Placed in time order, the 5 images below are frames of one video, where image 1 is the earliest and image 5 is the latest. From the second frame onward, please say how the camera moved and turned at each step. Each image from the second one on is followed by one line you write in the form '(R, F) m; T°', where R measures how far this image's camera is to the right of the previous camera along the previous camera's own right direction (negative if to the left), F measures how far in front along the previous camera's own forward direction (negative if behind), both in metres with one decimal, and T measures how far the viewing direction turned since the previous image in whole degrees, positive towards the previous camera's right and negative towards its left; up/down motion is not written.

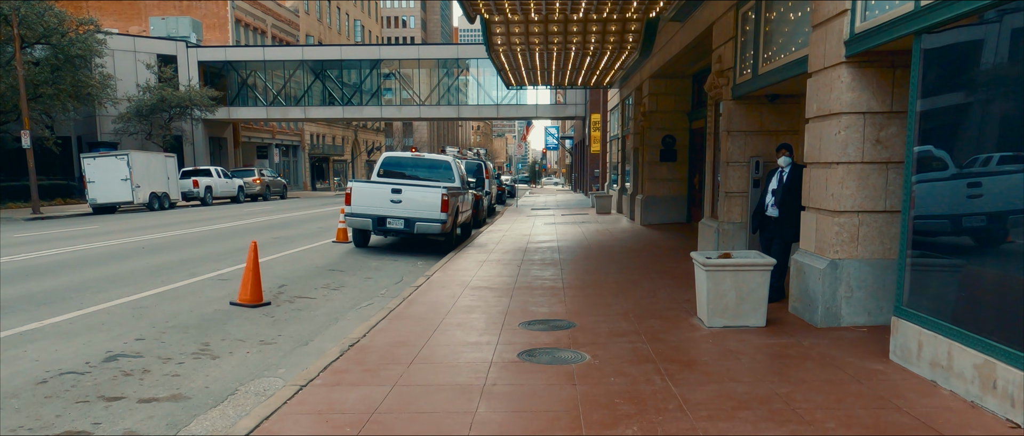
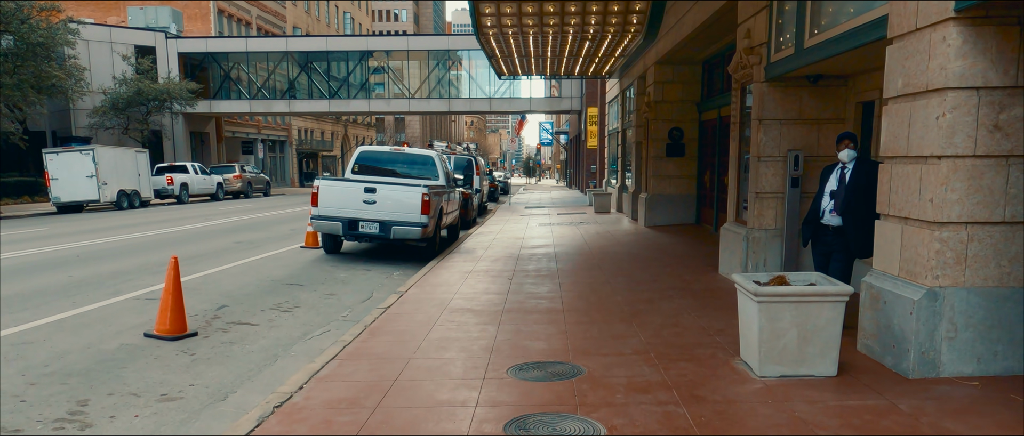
(+0.1, +1.6) m; 0°
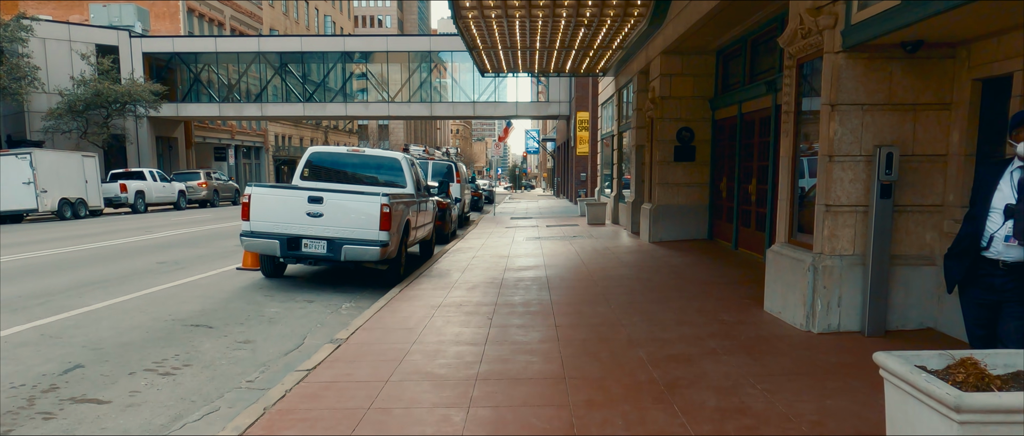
(0.0, +2.2) m; +1°
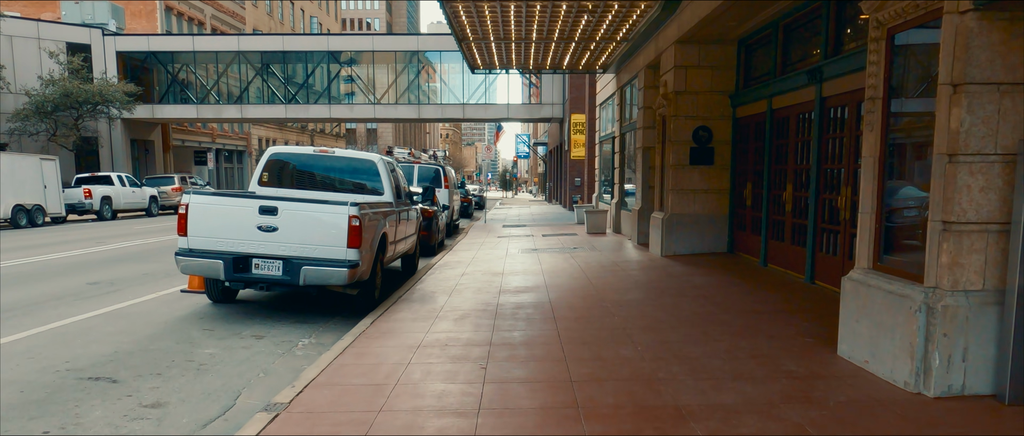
(-0.1, +1.6) m; +1°
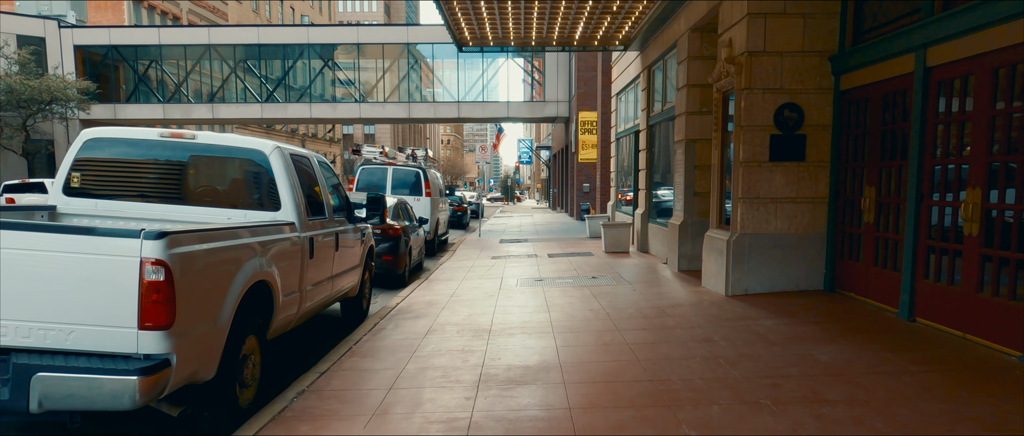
(+0.1, +3.8) m; 0°
